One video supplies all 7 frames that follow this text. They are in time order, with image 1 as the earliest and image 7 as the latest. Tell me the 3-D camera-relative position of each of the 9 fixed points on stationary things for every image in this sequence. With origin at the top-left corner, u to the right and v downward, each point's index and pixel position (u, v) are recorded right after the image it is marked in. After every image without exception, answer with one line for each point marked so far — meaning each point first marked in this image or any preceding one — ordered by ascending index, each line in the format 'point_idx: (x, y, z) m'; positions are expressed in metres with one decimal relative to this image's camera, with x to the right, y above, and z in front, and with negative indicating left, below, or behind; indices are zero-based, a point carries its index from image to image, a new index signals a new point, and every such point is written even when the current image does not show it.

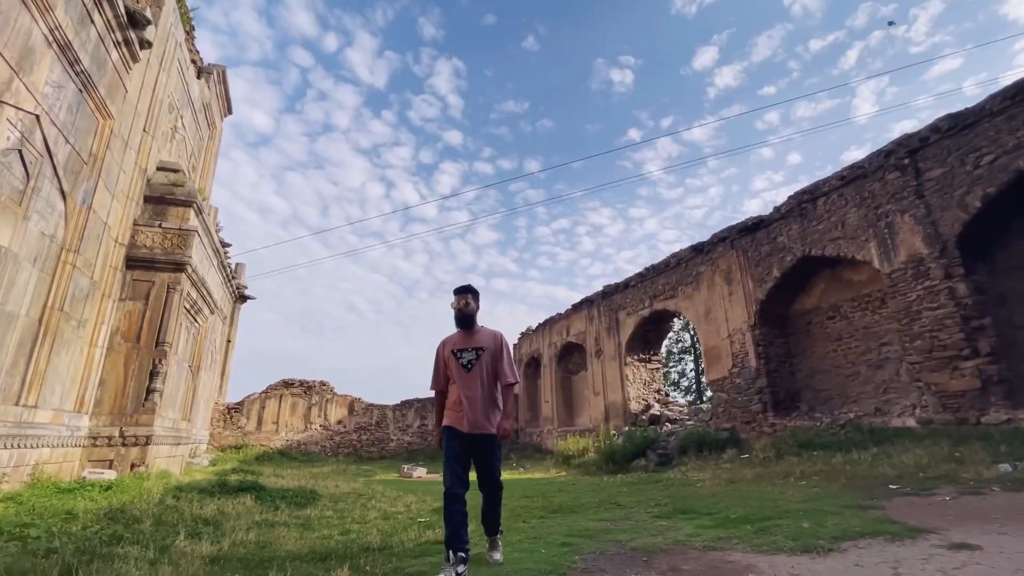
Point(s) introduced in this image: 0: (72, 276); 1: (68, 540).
0: (-5.4, +0.2, +5.8) m
1: (-2.8, -1.6, +3.0) m
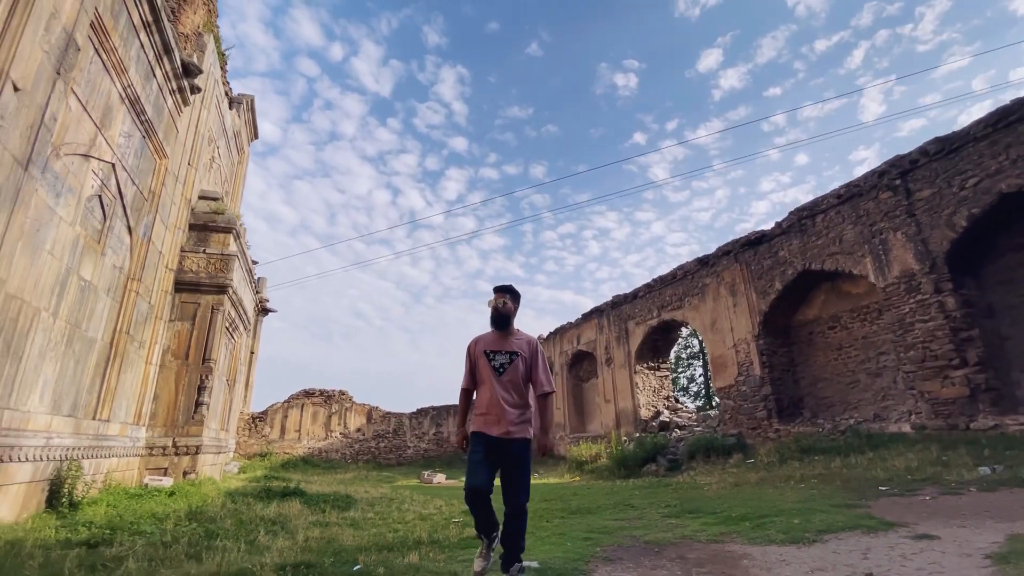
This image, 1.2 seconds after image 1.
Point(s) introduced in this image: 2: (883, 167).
0: (-5.2, -0.2, +6.5) m
1: (-2.6, -1.9, +3.6) m
2: (+6.5, +2.1, +8.3) m
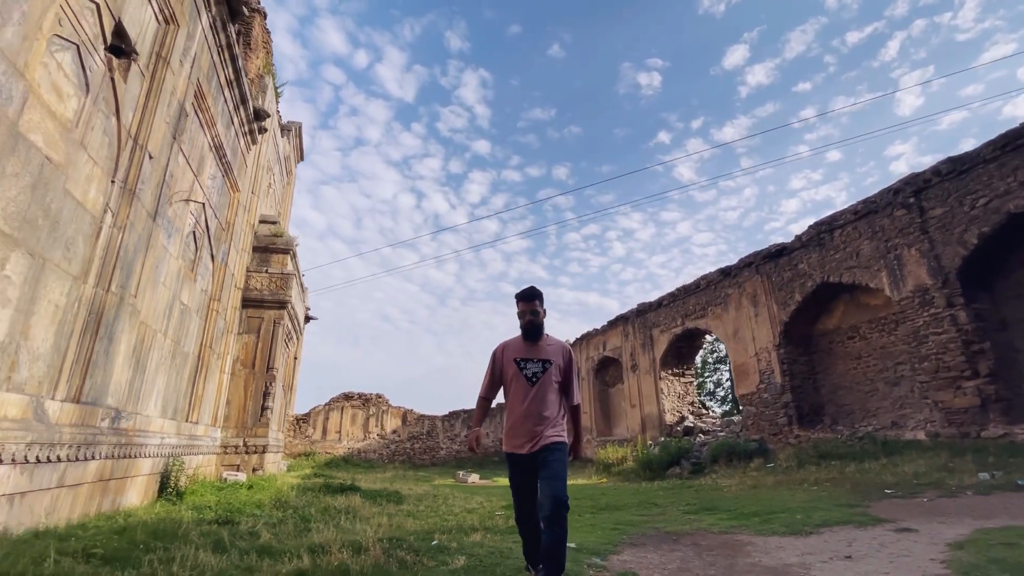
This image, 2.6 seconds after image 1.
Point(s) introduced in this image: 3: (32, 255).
0: (-4.7, -0.5, +7.5) m
1: (-2.2, -2.2, +4.4) m
2: (+7.1, +1.9, +8.7) m
3: (-3.3, +0.2, +3.2) m
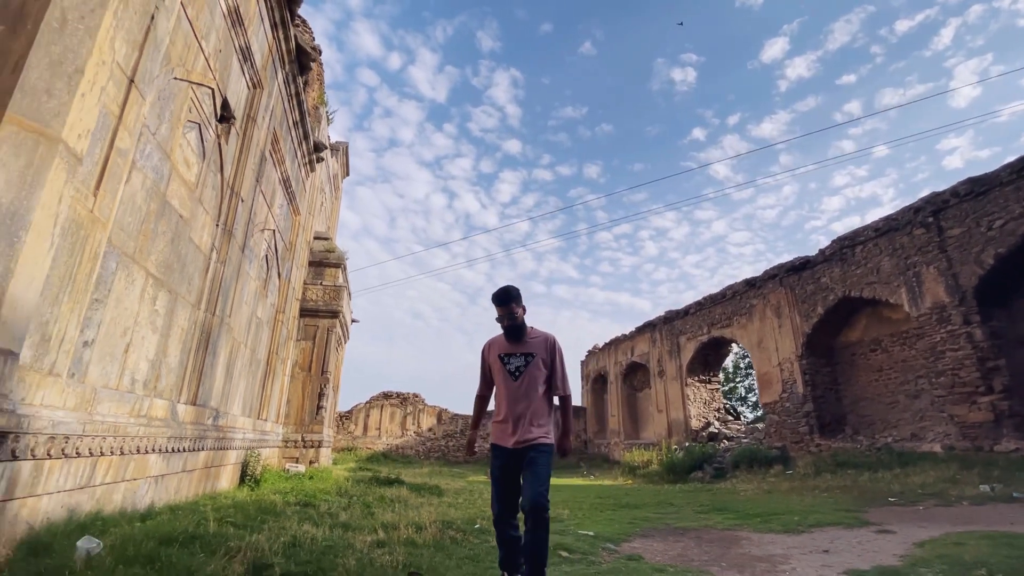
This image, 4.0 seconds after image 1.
0: (-4.1, -0.7, +8.5) m
1: (-1.9, -2.4, +5.3) m
2: (+7.7, +1.6, +9.0) m
3: (-3.0, 0.0, +4.1) m
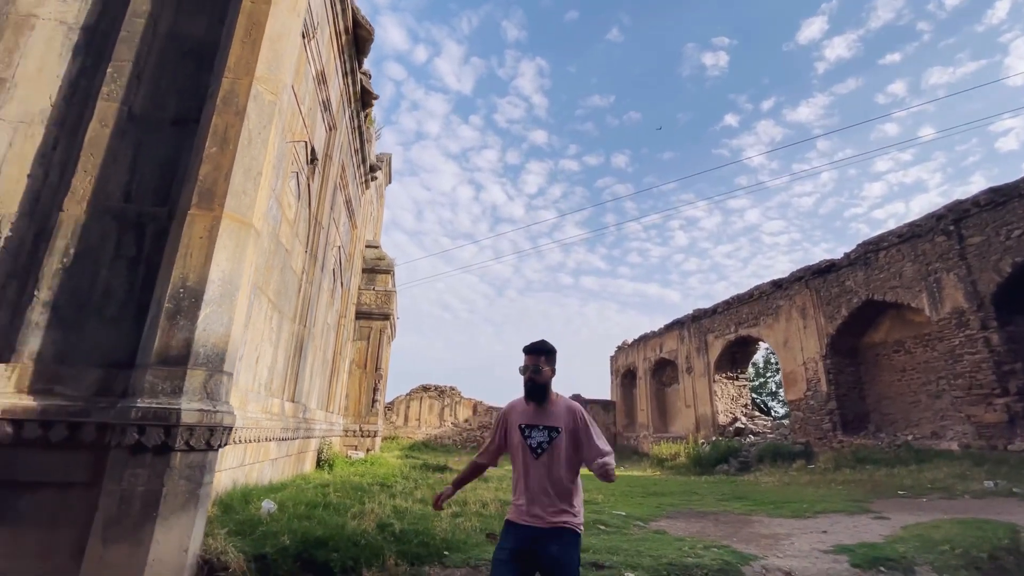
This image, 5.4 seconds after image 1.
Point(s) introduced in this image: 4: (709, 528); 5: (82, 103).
0: (-3.4, -0.9, +9.5) m
1: (-1.3, -2.6, +6.3) m
2: (+8.4, +1.5, +9.3) m
3: (-2.5, -0.3, +5.1) m
4: (+2.0, -2.4, +4.8) m
5: (-3.0, +1.3, +3.3) m
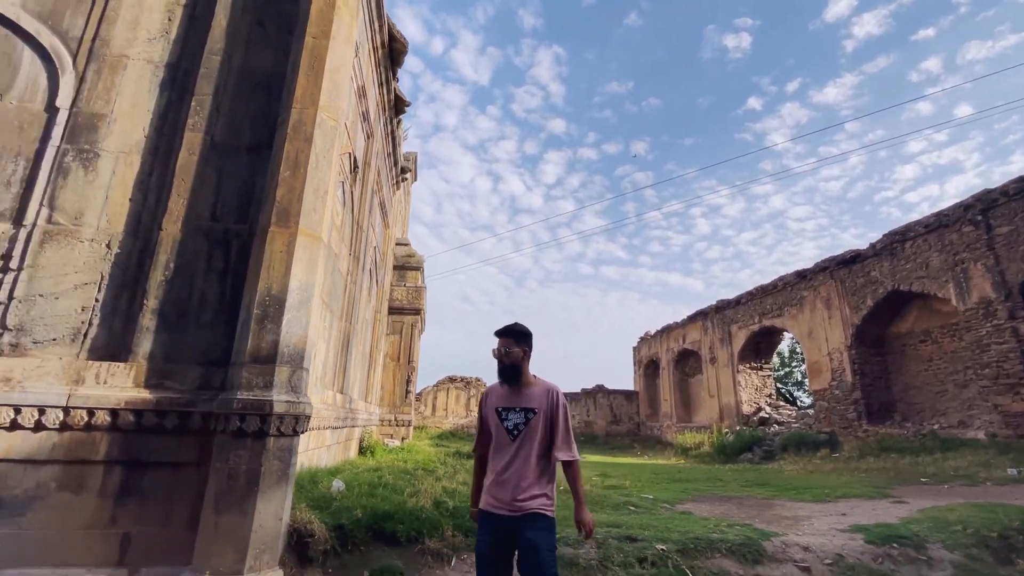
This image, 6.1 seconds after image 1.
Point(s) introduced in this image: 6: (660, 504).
0: (-2.8, -0.8, +10.0) m
1: (-0.9, -2.6, +6.7) m
2: (+8.9, +1.7, +9.3) m
3: (-2.1, -0.3, +5.6) m
4: (+2.4, -2.4, +5.1) m
5: (-2.7, +1.2, +3.7) m
6: (+1.6, -2.4, +5.2) m
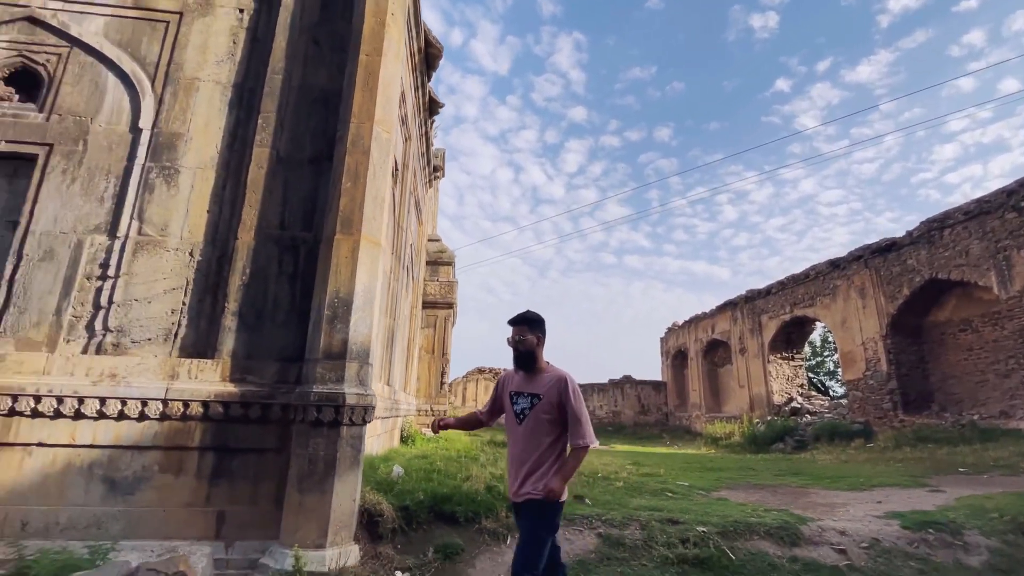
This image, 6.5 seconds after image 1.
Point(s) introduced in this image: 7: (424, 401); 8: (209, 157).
0: (-2.1, -0.7, +10.4) m
1: (-0.3, -2.5, +7.1) m
2: (+9.5, +1.9, +9.0) m
3: (-1.7, -0.3, +5.9) m
4: (+2.8, -2.3, +5.2) m
5: (-2.3, +1.2, +4.0) m
6: (+2.1, -2.3, +5.4) m
7: (-2.2, -2.8, +11.5) m
8: (-2.6, +1.1, +4.0) m
